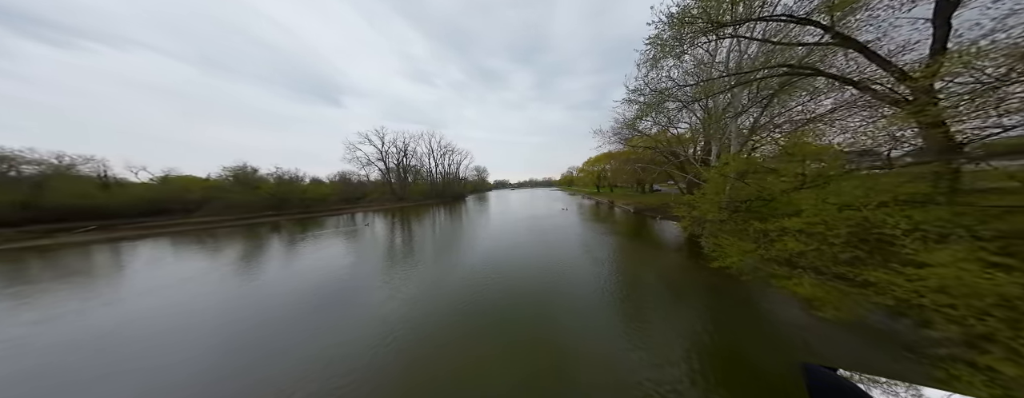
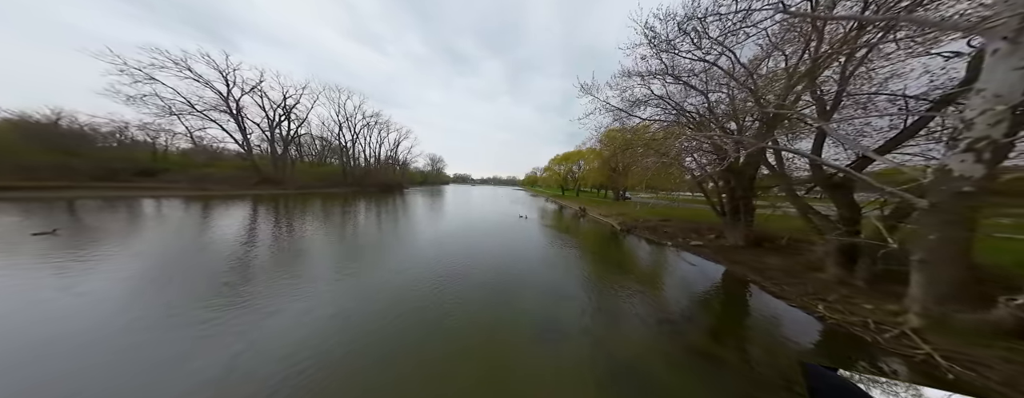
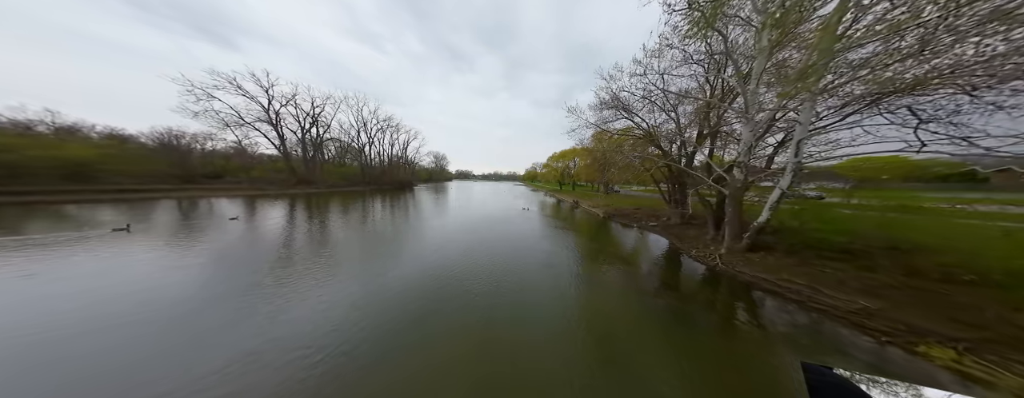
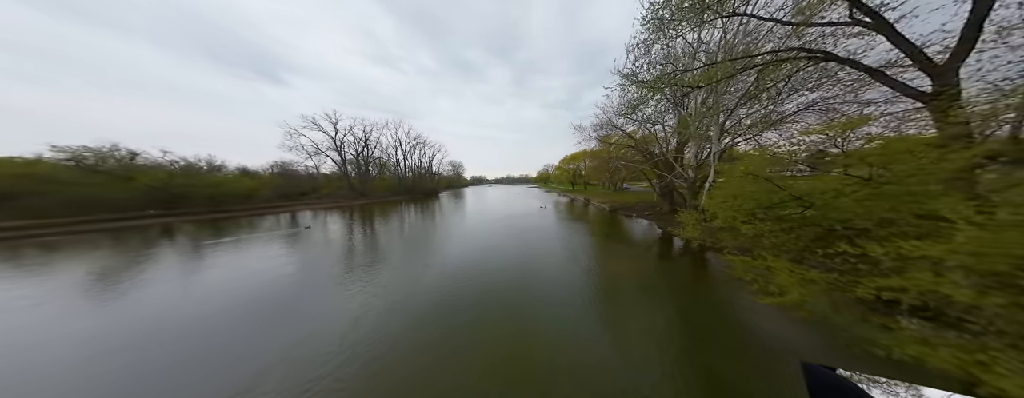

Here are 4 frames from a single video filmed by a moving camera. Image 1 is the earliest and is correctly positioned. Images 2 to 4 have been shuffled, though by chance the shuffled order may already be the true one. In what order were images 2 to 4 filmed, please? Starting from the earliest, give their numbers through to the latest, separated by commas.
4, 3, 2
